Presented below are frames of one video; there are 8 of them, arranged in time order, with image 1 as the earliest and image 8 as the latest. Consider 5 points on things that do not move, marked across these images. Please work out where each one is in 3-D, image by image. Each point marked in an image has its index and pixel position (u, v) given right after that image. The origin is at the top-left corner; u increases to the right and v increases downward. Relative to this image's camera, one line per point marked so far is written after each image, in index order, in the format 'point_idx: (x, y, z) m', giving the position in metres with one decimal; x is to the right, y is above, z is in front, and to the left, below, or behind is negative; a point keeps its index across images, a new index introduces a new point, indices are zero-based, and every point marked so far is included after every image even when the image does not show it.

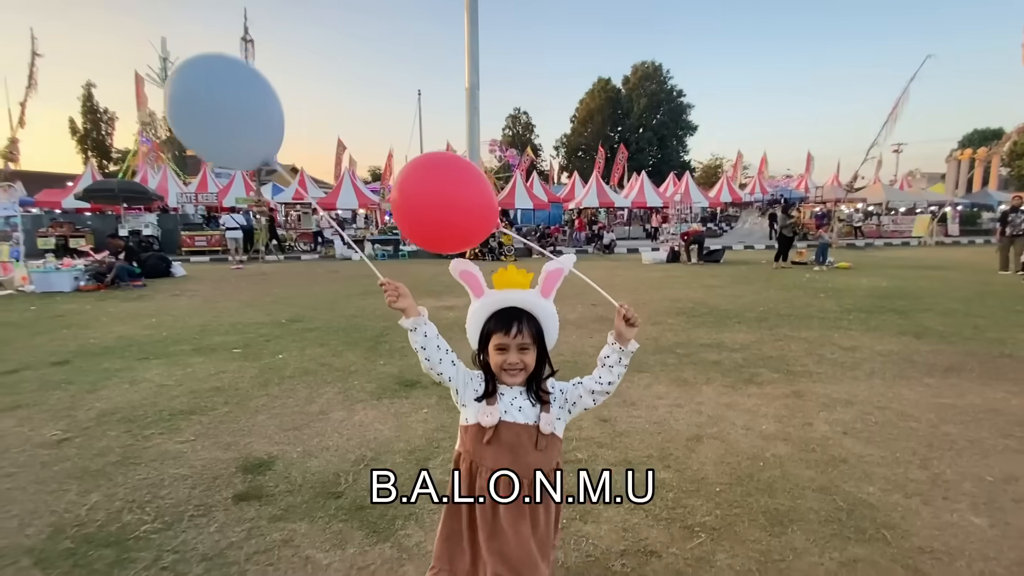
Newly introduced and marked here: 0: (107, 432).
0: (-2.6, -0.9, +3.2) m
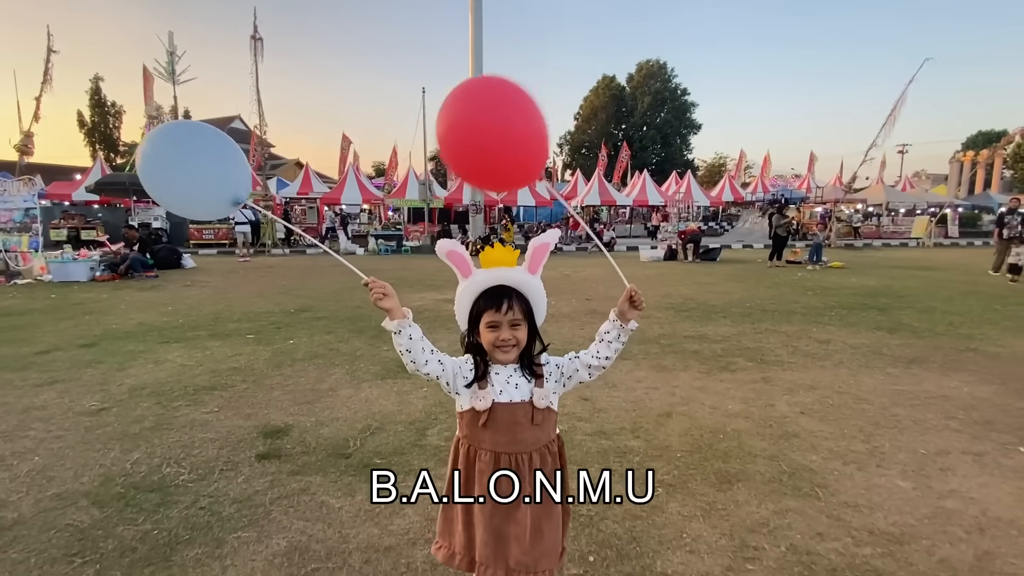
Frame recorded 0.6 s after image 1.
0: (-2.6, -0.8, +3.5) m
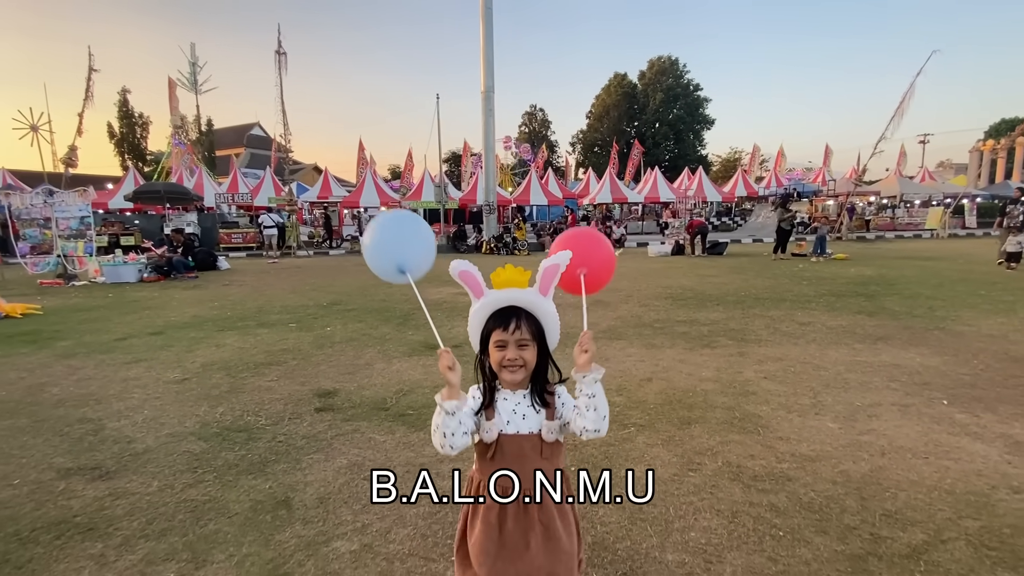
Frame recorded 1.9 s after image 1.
0: (-2.6, -0.7, +4.3) m
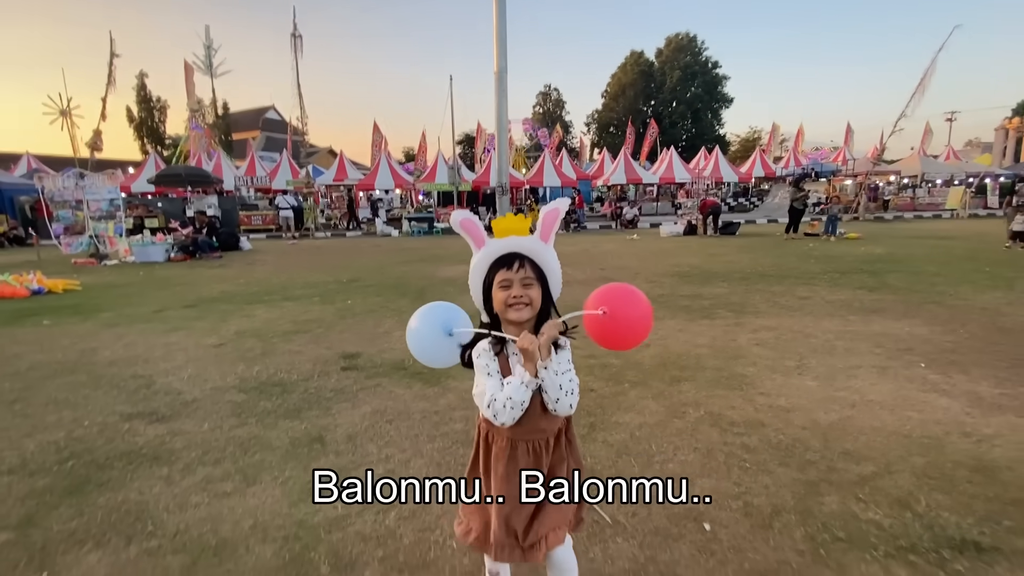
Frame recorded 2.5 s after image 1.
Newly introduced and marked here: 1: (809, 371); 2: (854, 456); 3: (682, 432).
0: (-2.5, -0.5, +4.7) m
1: (+2.2, -0.6, +3.6) m
2: (+1.7, -0.8, +2.5) m
3: (+0.9, -0.8, +2.7) m
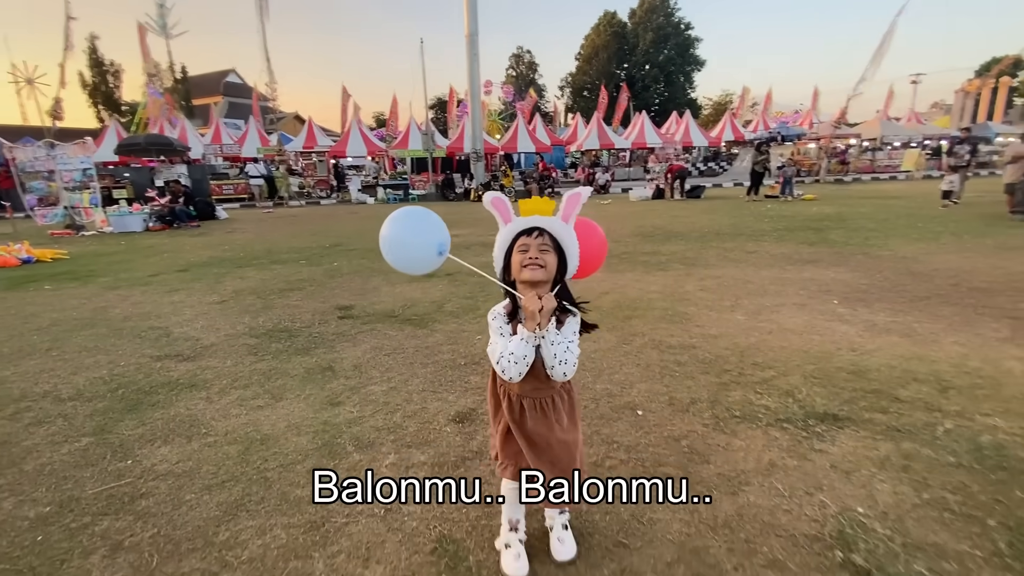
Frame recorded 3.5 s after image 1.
0: (-2.7, -0.1, +5.1) m
1: (+2.0, -0.2, +4.3) m
2: (+1.6, -0.5, +3.1) m
3: (+0.8, -0.4, +3.3) m
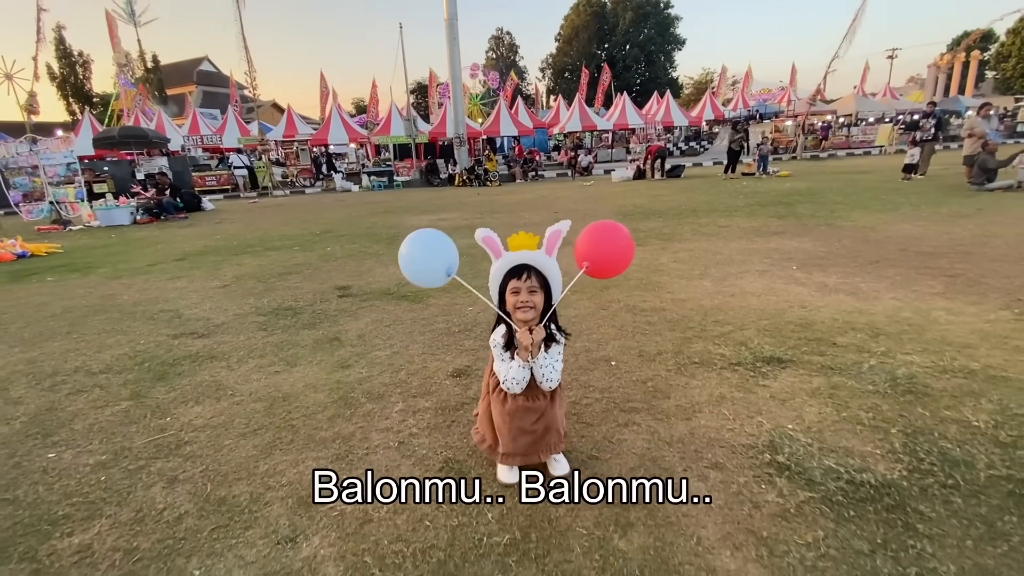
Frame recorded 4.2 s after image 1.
0: (-2.9, +0.1, +5.4) m
1: (+1.9, +0.1, +4.7) m
2: (+1.5, -0.2, +3.5) m
3: (+0.7, -0.2, +3.7) m
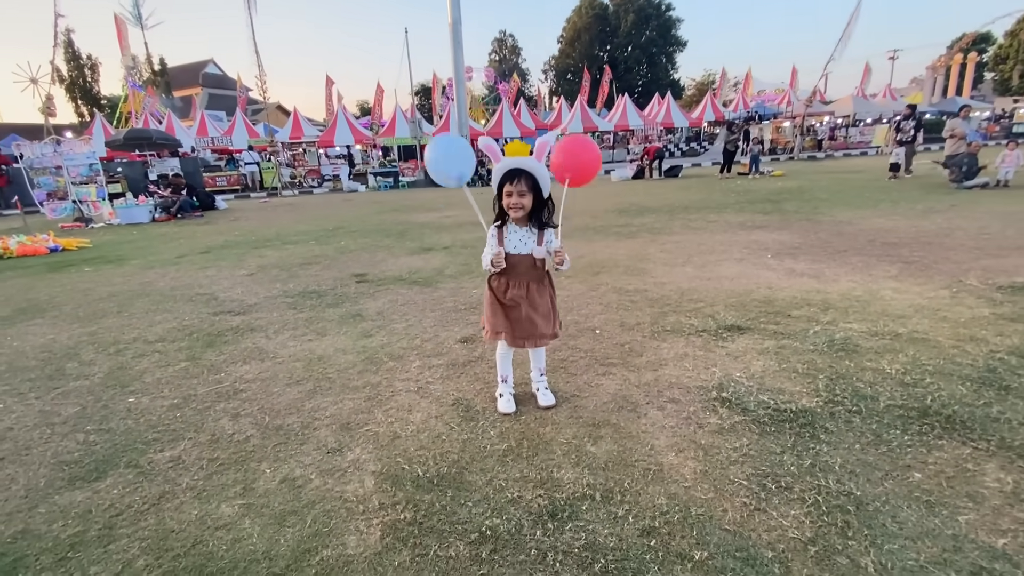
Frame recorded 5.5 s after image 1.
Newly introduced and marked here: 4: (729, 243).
0: (-2.9, +0.2, +5.9) m
1: (+1.9, +0.3, +5.2) m
2: (+1.5, -0.1, +4.0) m
3: (+0.7, -0.1, +4.2) m
4: (+2.7, +0.6, +6.2) m
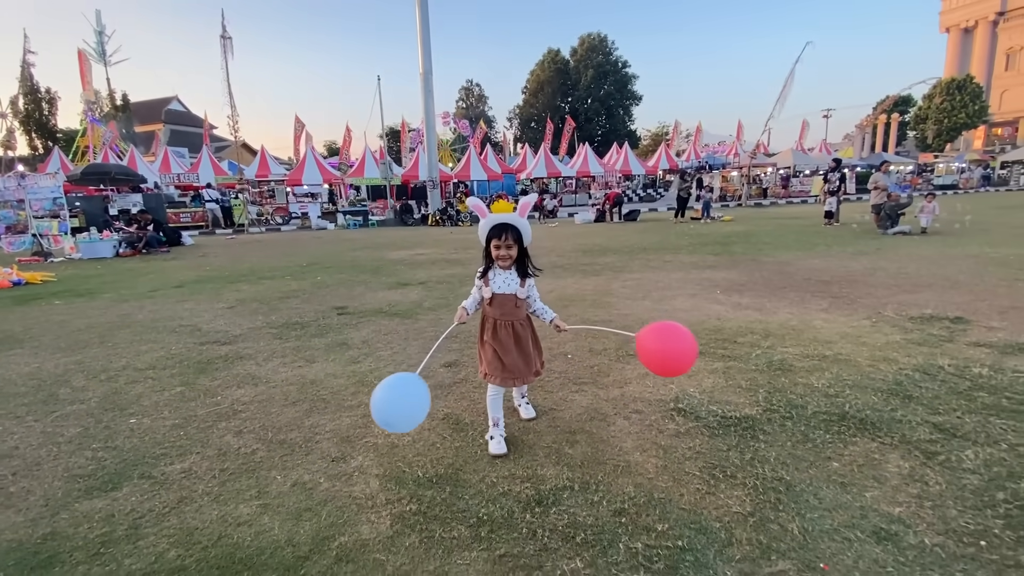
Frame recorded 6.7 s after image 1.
0: (-3.2, -0.2, +6.0) m
1: (+1.6, -0.1, +5.7) m
2: (+1.3, -0.4, +4.5) m
3: (+0.5, -0.4, +4.6) m
4: (+2.4, +0.1, +6.8) m
